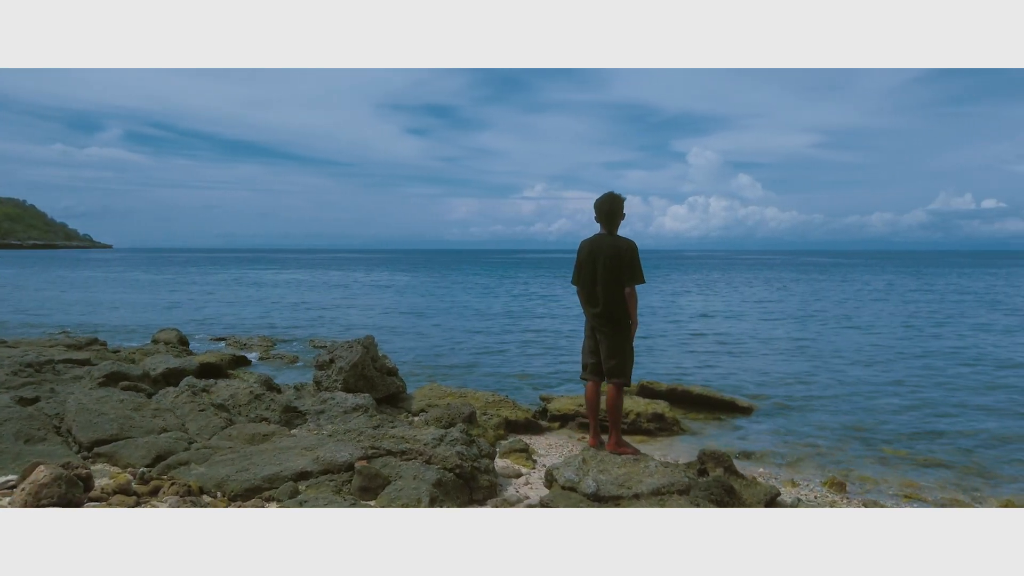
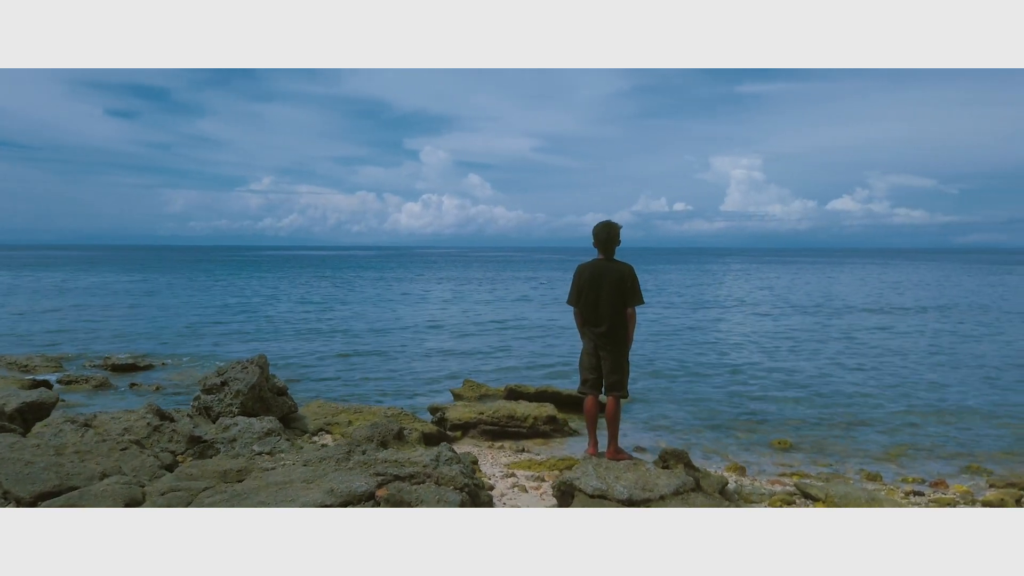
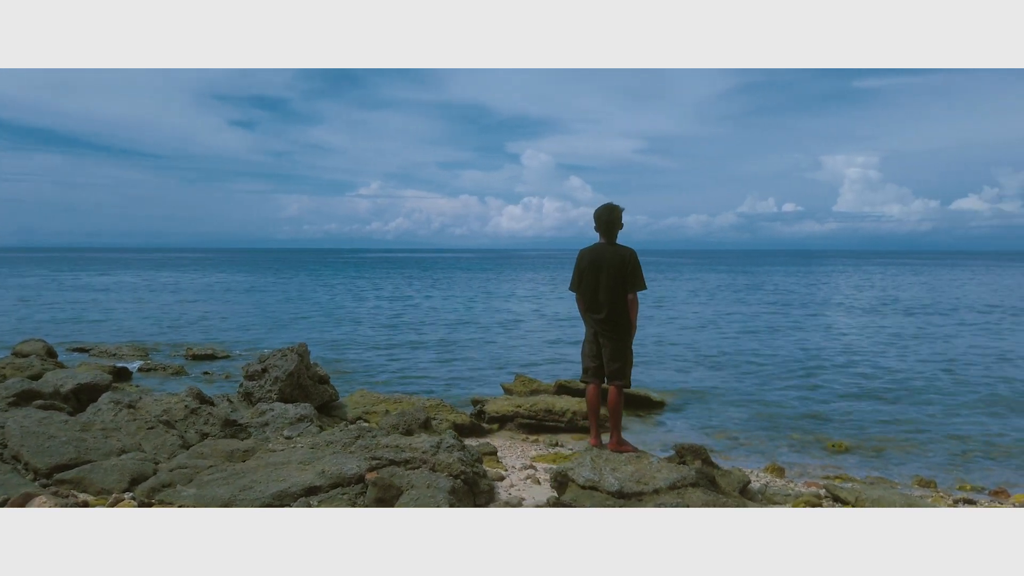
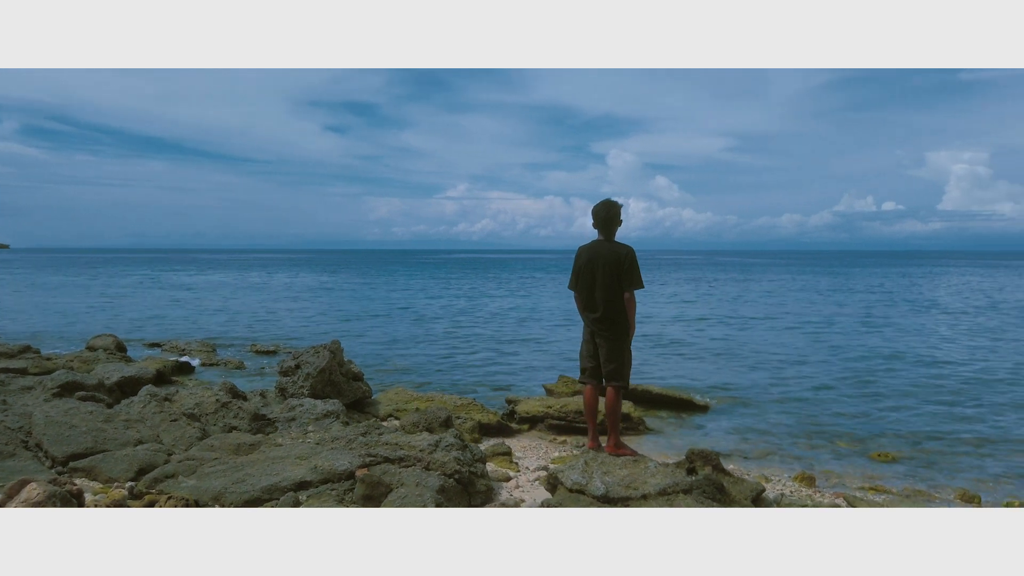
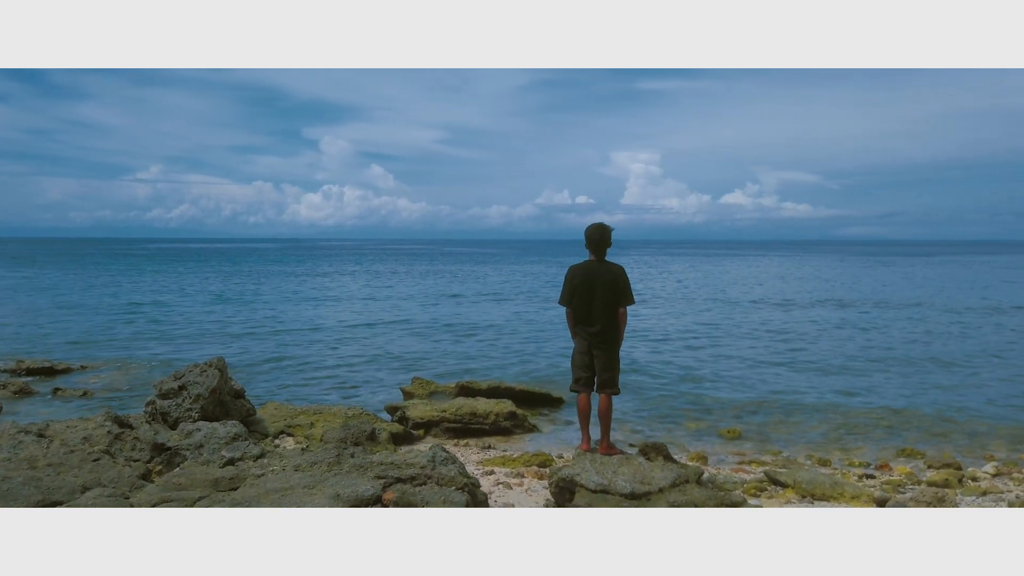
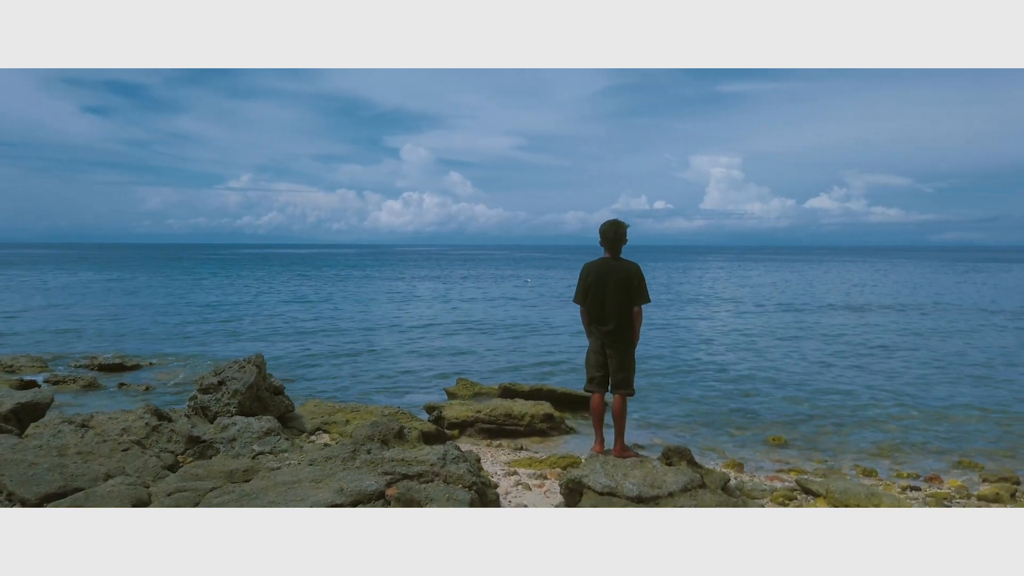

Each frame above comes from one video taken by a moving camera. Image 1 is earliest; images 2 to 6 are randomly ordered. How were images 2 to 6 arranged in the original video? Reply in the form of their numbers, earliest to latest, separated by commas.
4, 3, 2, 6, 5
